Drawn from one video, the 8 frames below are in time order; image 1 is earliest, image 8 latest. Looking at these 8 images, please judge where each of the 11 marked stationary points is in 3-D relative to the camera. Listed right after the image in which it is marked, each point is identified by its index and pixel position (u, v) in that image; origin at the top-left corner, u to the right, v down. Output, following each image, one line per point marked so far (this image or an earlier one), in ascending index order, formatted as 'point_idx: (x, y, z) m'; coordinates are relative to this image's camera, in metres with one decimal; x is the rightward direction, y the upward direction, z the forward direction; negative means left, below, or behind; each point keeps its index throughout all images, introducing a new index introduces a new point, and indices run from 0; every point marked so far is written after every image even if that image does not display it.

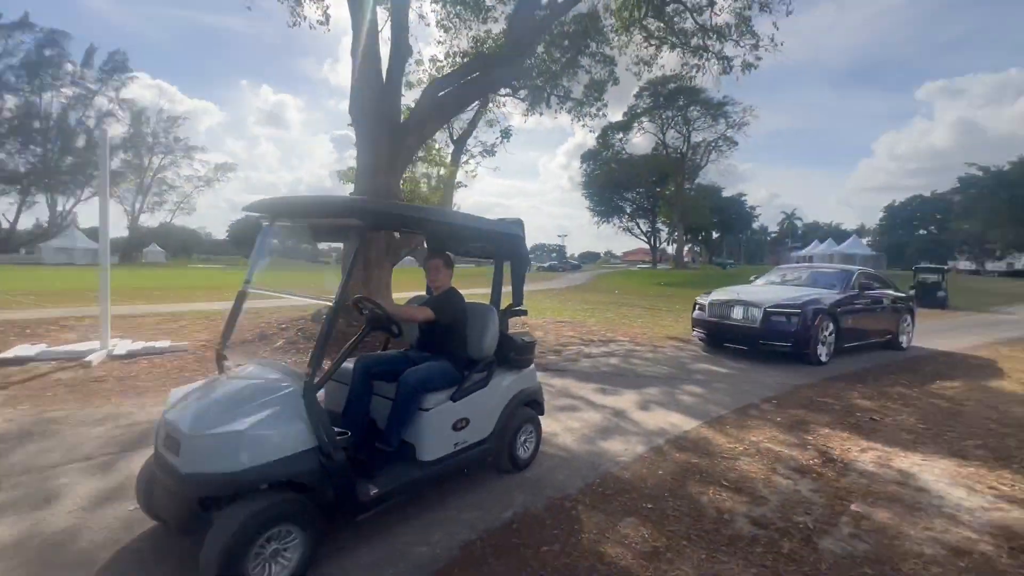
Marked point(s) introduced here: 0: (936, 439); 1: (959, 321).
0: (+4.4, -1.6, +4.9) m
1: (+17.6, -1.3, +18.5) m
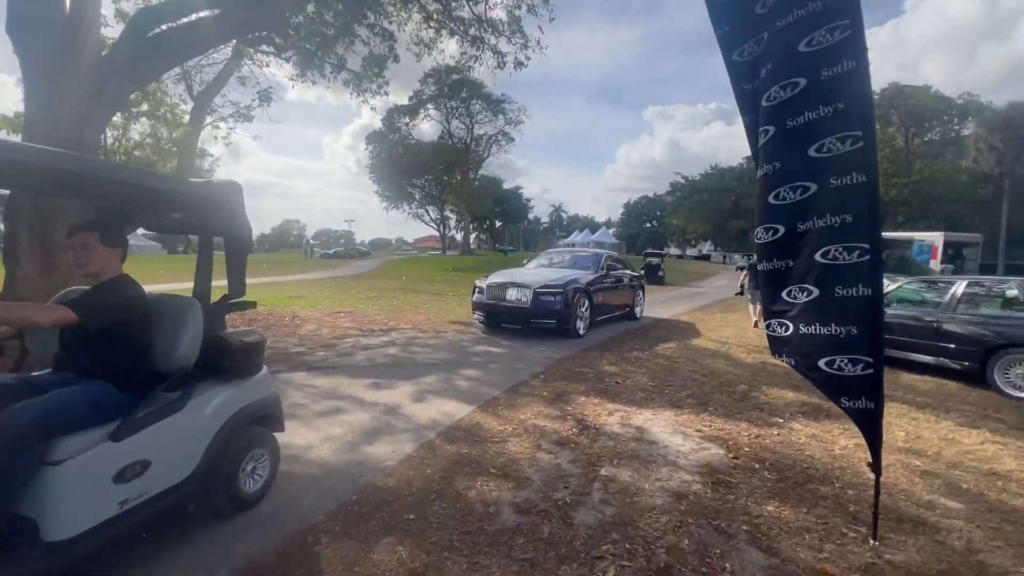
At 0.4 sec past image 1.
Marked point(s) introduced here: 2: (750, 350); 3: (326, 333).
0: (+1.8, -1.3, +5.8) m
1: (+8.0, -0.3, +23.7) m
2: (+4.5, -1.2, +9.0) m
3: (-3.8, -0.9, +9.5) m
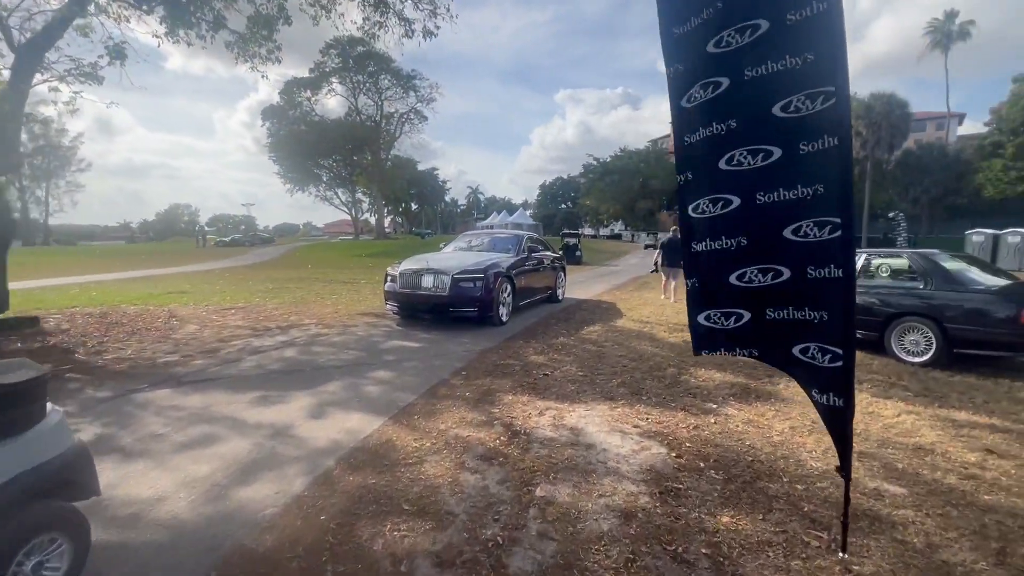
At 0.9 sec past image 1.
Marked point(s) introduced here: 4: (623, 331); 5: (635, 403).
0: (+0.9, -1.1, +5.4) m
1: (+4.0, +0.7, +24.0) m
2: (+3.0, -0.8, +9.0) m
3: (-5.2, -0.8, +8.1) m
4: (+2.0, -0.8, +8.6) m
5: (+1.3, -1.2, +4.9) m
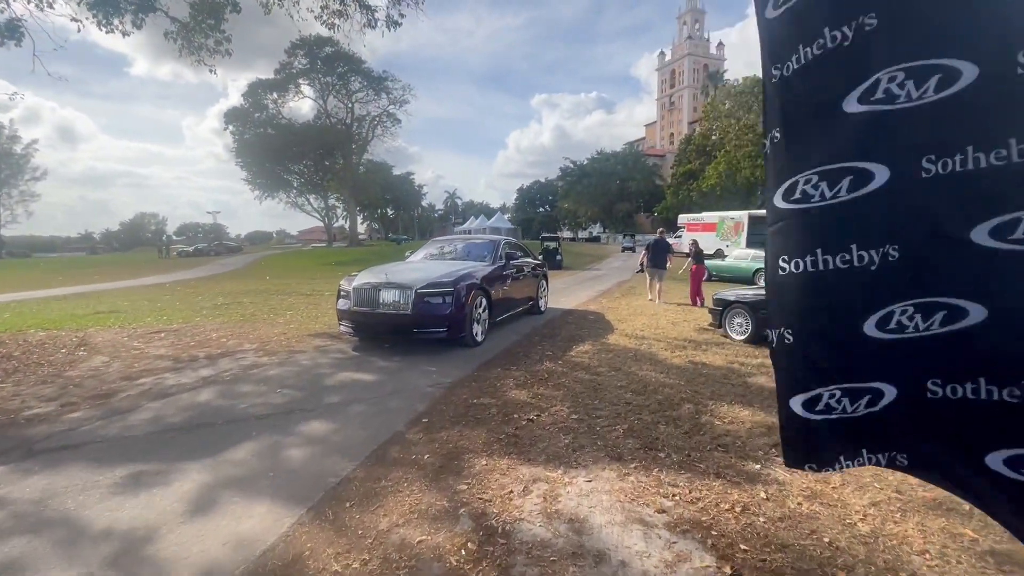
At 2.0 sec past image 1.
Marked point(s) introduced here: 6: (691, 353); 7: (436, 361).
0: (+0.7, -1.3, +4.1) m
1: (+2.9, +0.4, +22.9) m
2: (+2.7, -1.0, +7.8) m
3: (-5.6, -1.2, +6.6) m
4: (+1.6, -1.0, +7.4) m
5: (+1.1, -1.4, +3.6) m
6: (+2.8, -1.0, +7.3) m
7: (-1.1, -1.1, +6.9) m
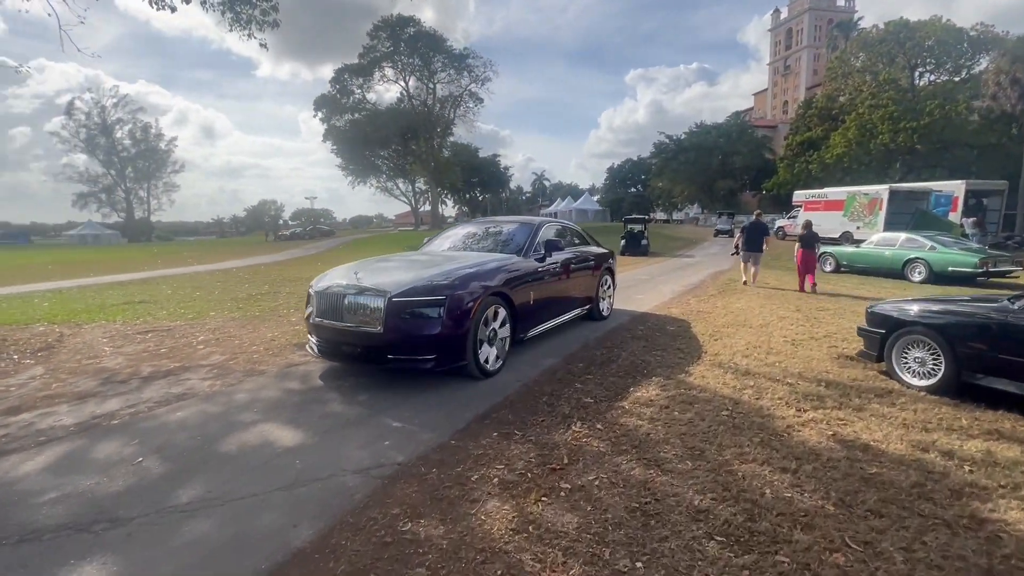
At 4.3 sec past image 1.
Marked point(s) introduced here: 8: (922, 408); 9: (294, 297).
0: (+0.3, -1.5, +1.6) m
1: (+6.0, +0.8, +19.5) m
2: (+2.9, -1.1, +4.8) m
3: (-5.4, -1.2, +5.1) m
4: (+1.8, -1.1, +4.5) m
5: (+0.6, -1.6, +1.0) m
6: (+3.0, -1.2, +4.3) m
7: (-1.0, -1.2, +4.7) m
8: (+3.9, -1.1, +4.4) m
9: (-6.0, -0.2, +13.0) m
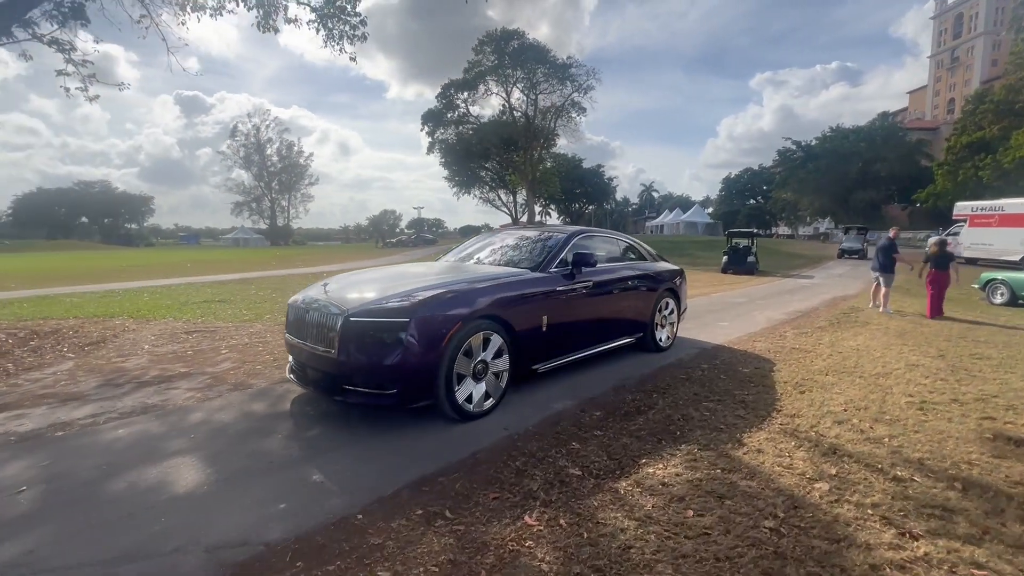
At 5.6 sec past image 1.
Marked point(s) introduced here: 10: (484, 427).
0: (-0.7, -1.6, +0.5) m
1: (+8.9, -0.1, +16.8) m
2: (+2.6, -1.4, +3.1) m
3: (-5.4, -1.1, +5.2) m
4: (+1.5, -1.4, +3.1) m
5: (-0.5, -1.7, -0.1) m
6: (+2.5, -1.5, +2.6) m
7: (-1.2, -1.3, +3.8) m
8: (+3.4, -1.5, +2.5) m
9: (-4.3, -0.4, +13.0) m
10: (-0.2, -1.3, +4.3) m
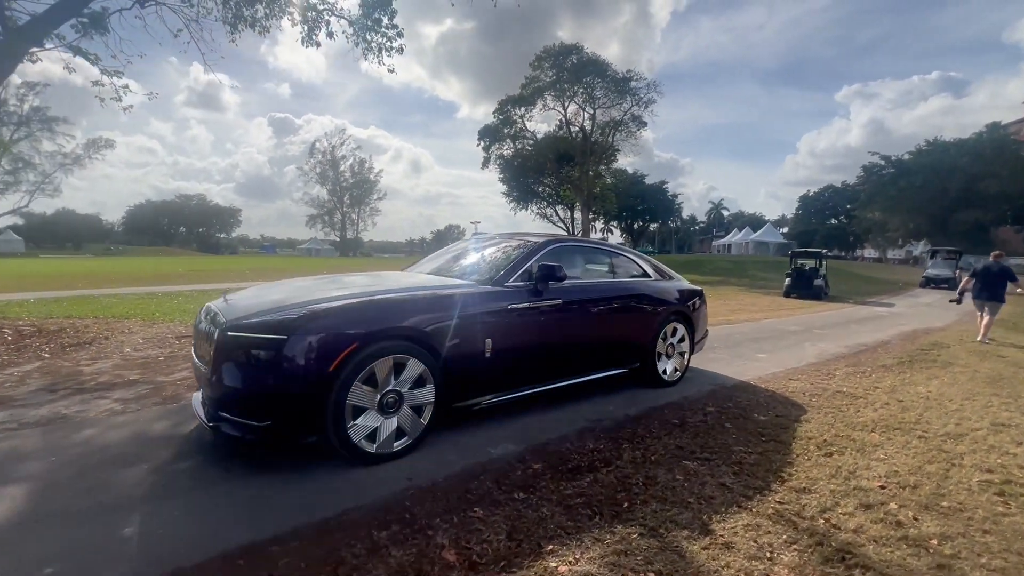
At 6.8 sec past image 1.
0: (-1.9, -1.6, -0.2) m
1: (+9.8, -0.9, +14.7) m
2: (+1.7, -1.6, +1.9) m
3: (-5.9, -1.1, +5.1) m
4: (+0.6, -1.5, +2.0) m
5: (-1.8, -1.6, -0.9) m
6: (+1.6, -1.6, +1.4) m
7: (-1.9, -1.4, +3.1) m
8: (+2.5, -1.6, +1.2) m
9: (-3.8, -0.7, +12.7) m
10: (-0.9, -1.4, +3.4) m
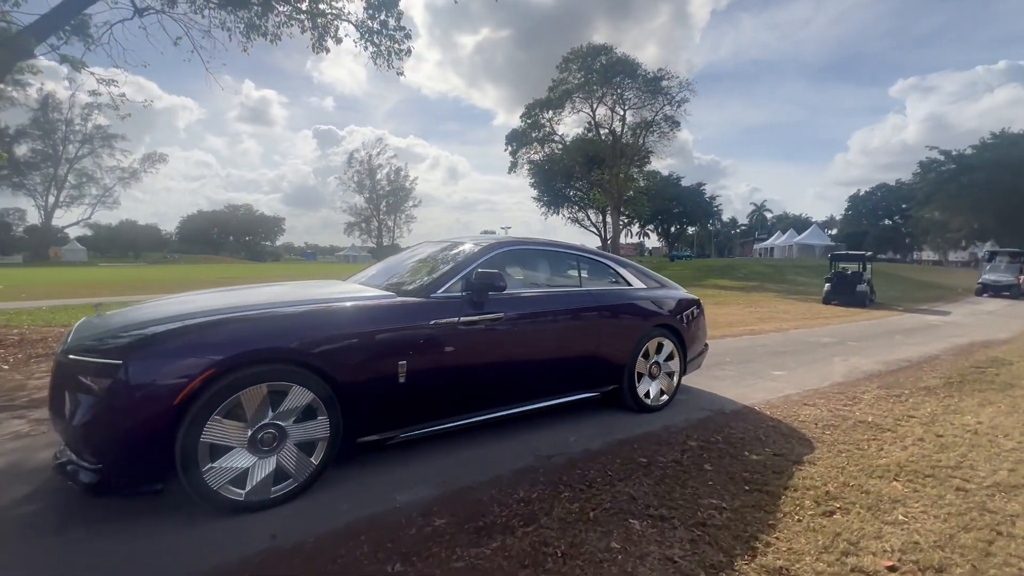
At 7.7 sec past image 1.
0: (-2.8, -1.6, -0.8) m
1: (+9.9, -1.1, +13.3) m
2: (+1.0, -1.6, +1.1) m
3: (-6.5, -1.2, +4.8) m
4: (-0.1, -1.5, +1.3) m
5: (-2.8, -1.7, -1.4) m
6: (+0.8, -1.7, +0.6) m
7: (-2.6, -1.4, +2.6) m
8: (+1.7, -1.7, +0.4) m
9: (-3.7, -0.9, +12.3) m
10: (-1.6, -1.4, +2.8) m
